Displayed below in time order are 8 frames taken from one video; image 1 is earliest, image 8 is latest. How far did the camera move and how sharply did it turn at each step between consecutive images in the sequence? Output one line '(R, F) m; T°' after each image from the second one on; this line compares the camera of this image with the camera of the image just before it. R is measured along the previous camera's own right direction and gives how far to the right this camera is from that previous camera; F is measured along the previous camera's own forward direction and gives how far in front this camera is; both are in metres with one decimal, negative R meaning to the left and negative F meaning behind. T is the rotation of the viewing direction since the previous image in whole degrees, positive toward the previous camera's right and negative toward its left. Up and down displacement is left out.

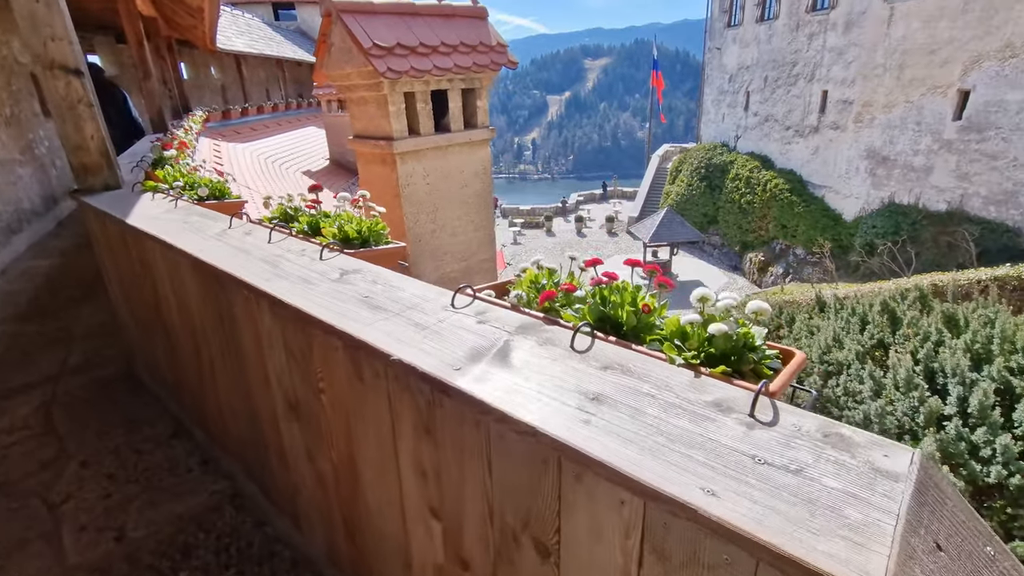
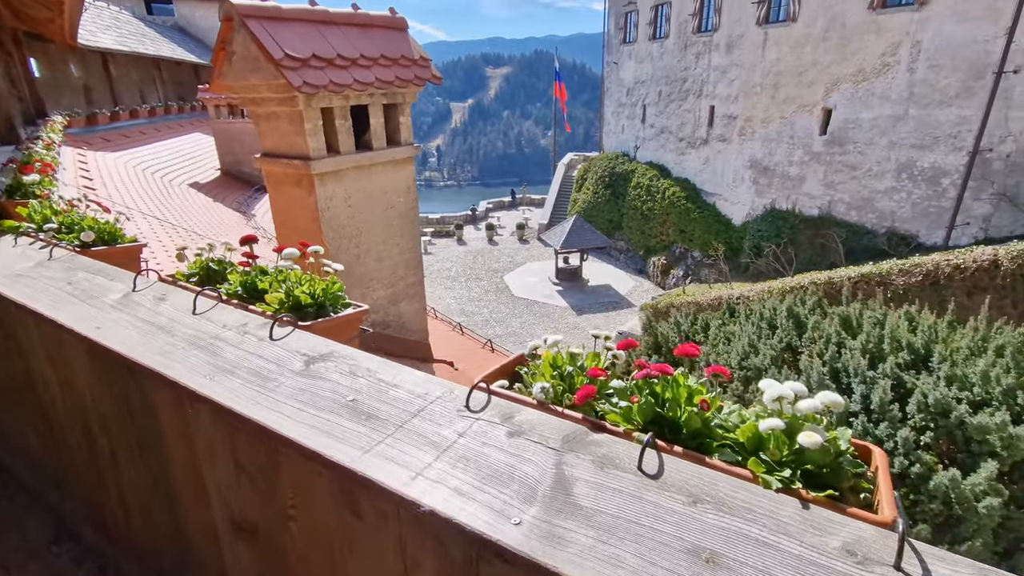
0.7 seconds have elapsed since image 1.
(-0.2, +0.2) m; +10°
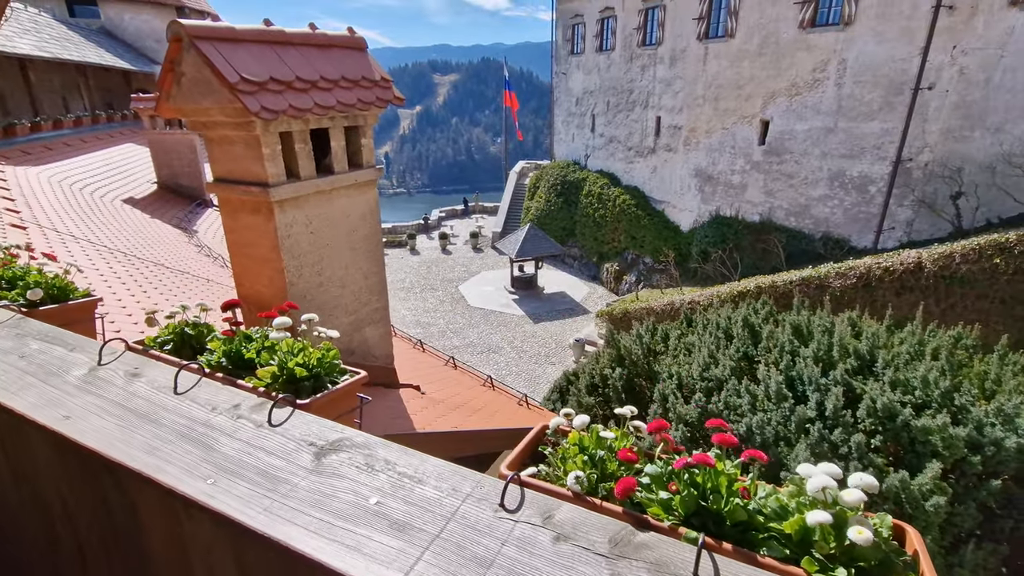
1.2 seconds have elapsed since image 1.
(-0.1, 0.0) m; +5°
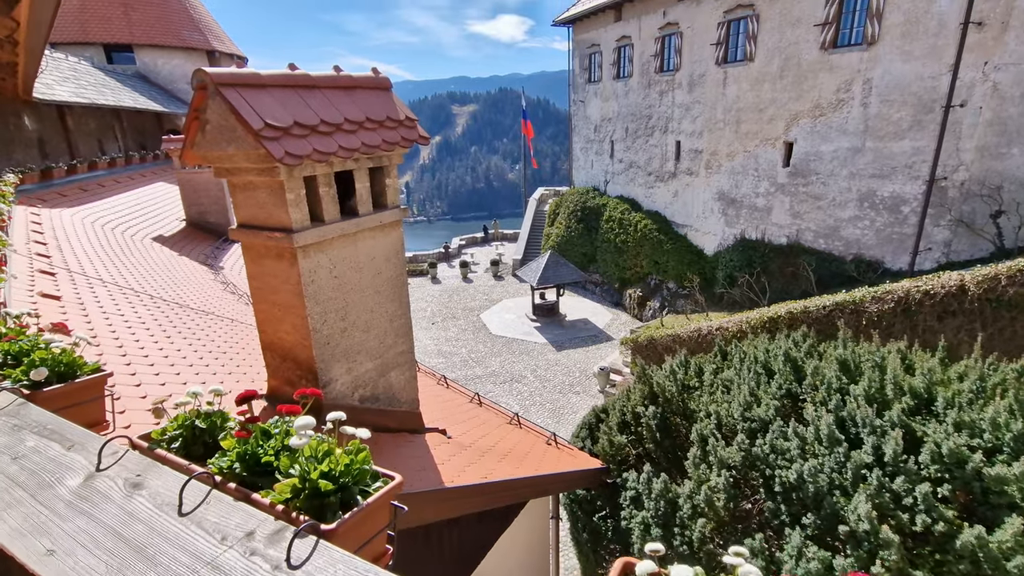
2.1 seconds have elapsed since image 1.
(-0.1, +0.1) m; -2°
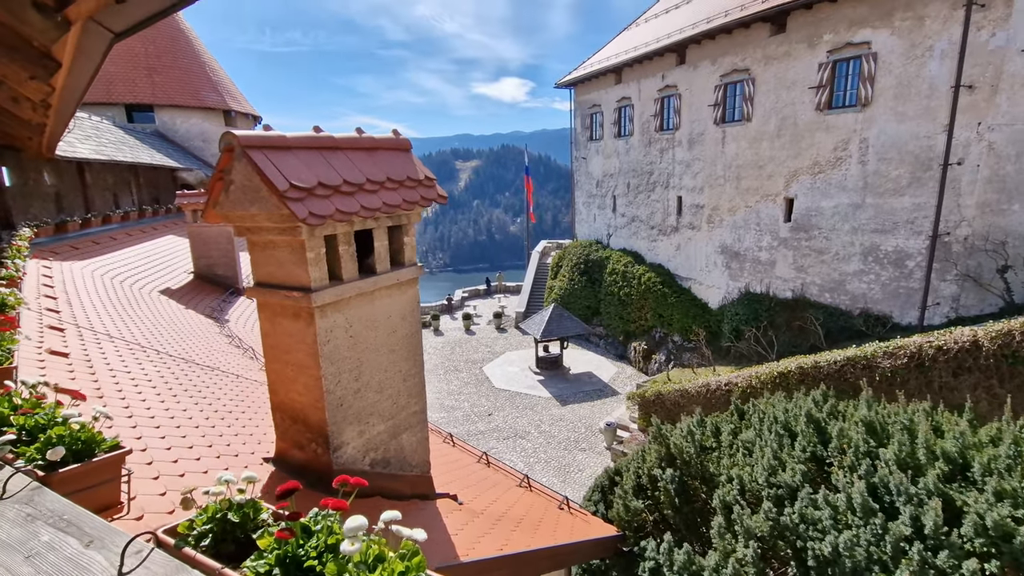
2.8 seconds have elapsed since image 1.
(-0.1, +0.1) m; 0°
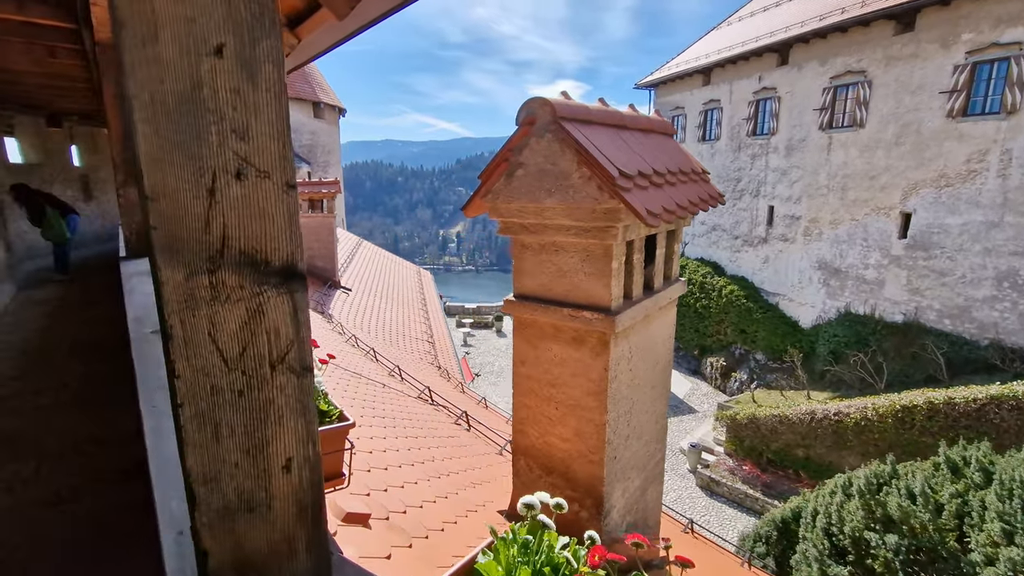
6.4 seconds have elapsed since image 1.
(-1.3, +0.6) m; -5°
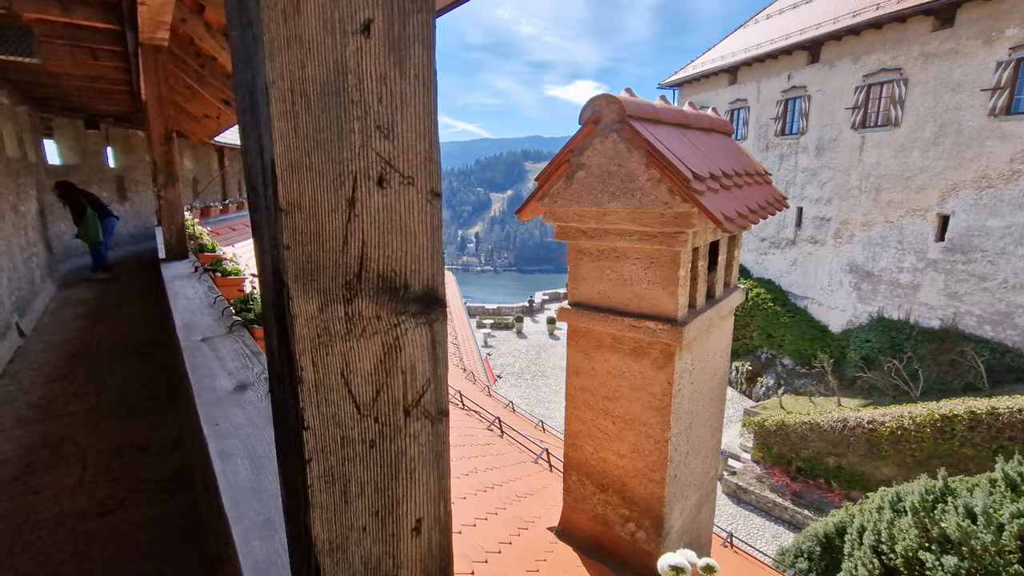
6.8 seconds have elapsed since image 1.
(-0.2, +0.1) m; -2°
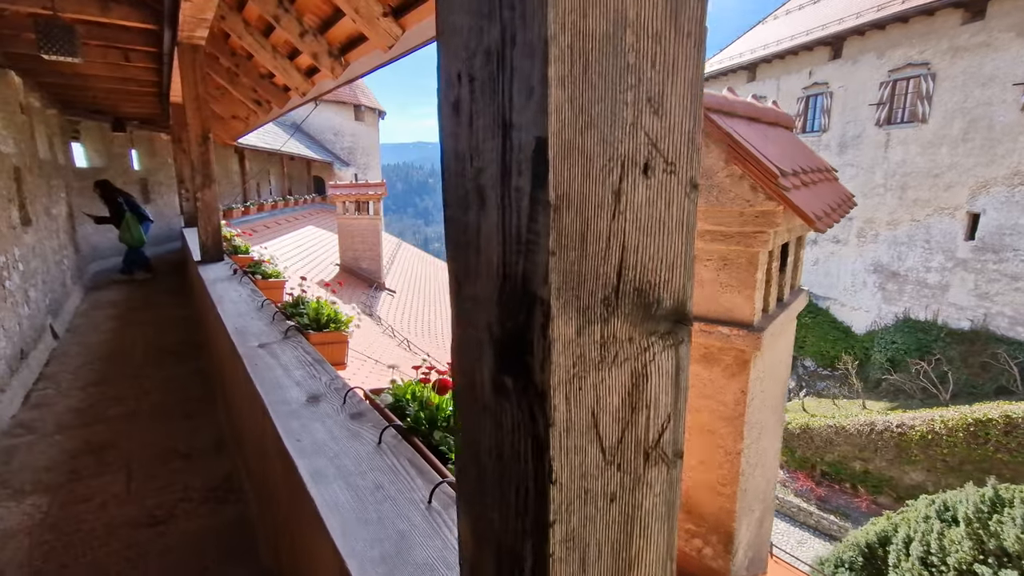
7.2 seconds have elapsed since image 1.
(-0.2, +0.1) m; -1°
